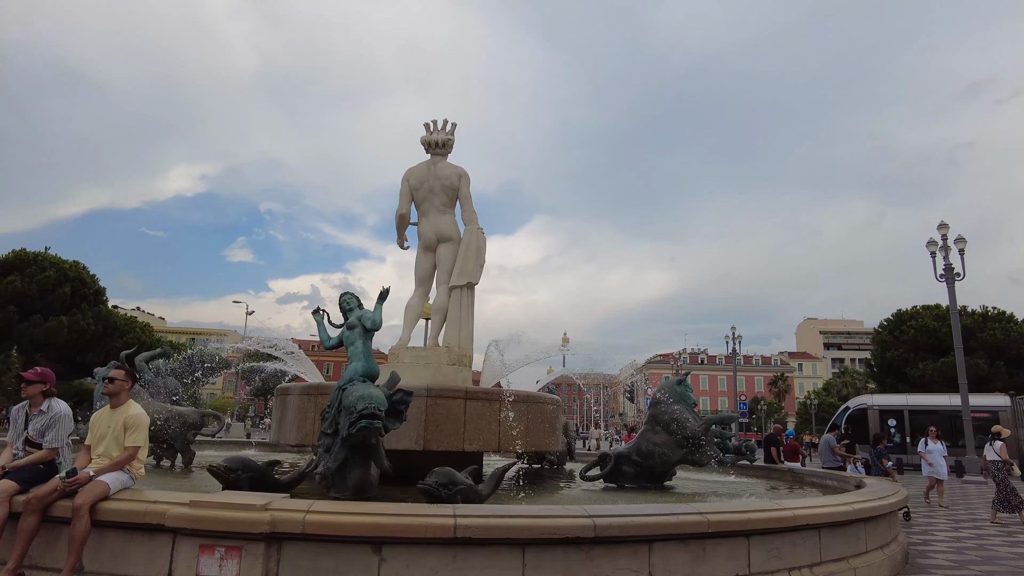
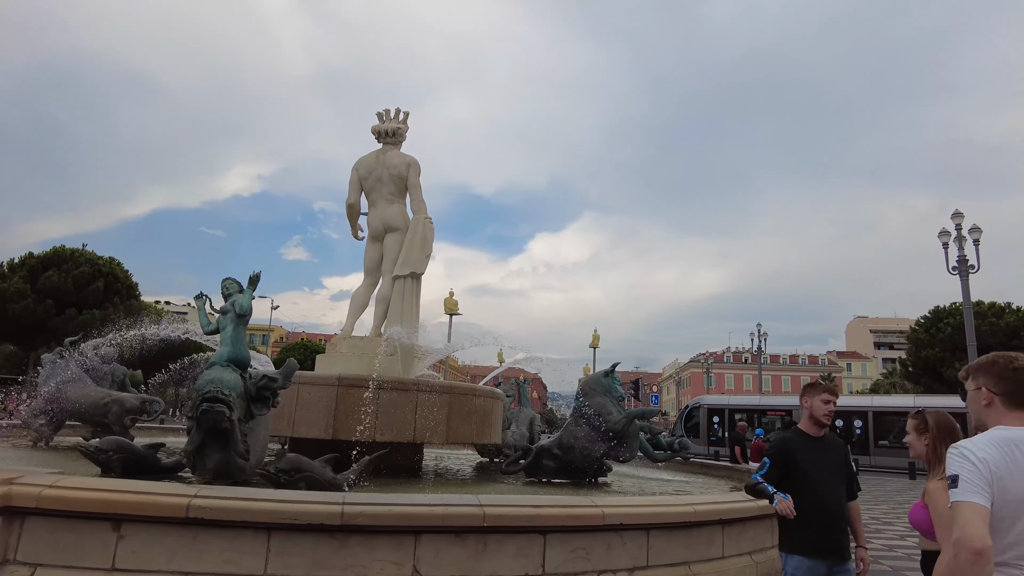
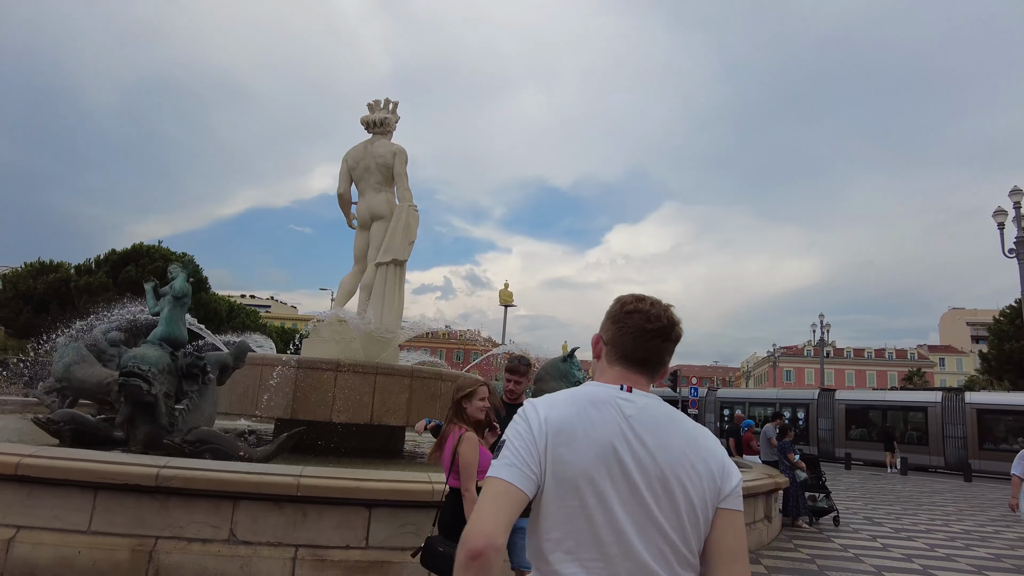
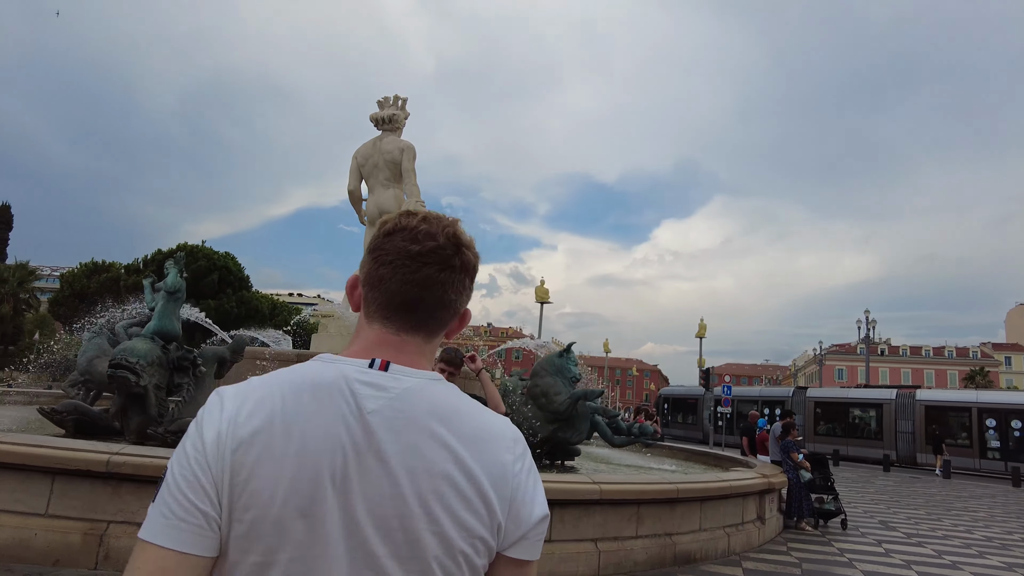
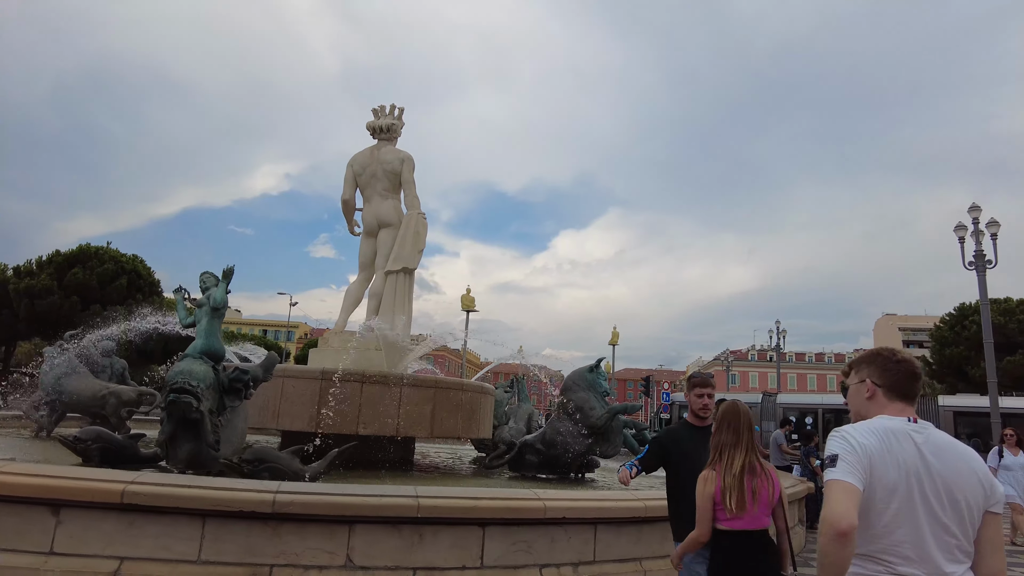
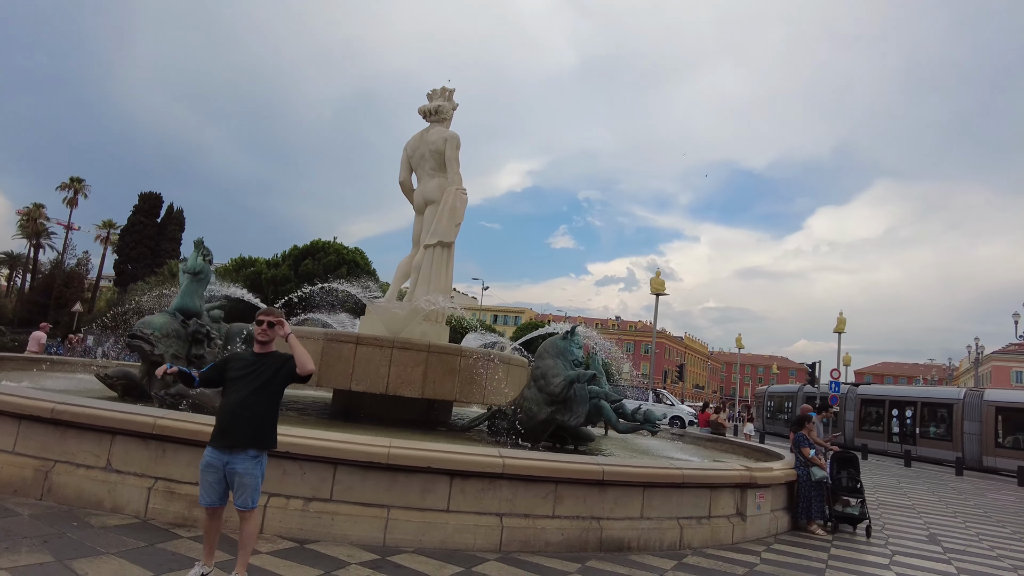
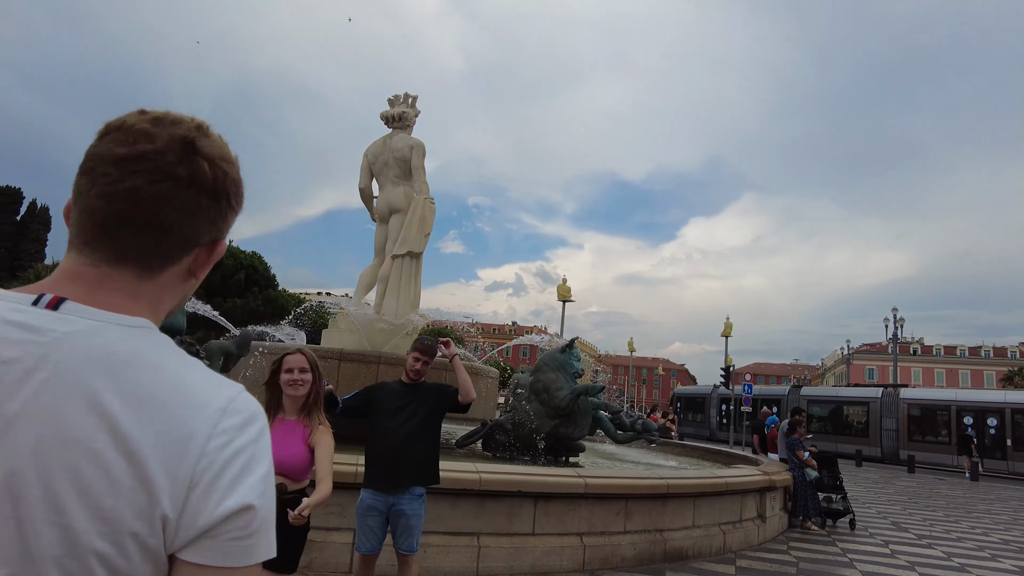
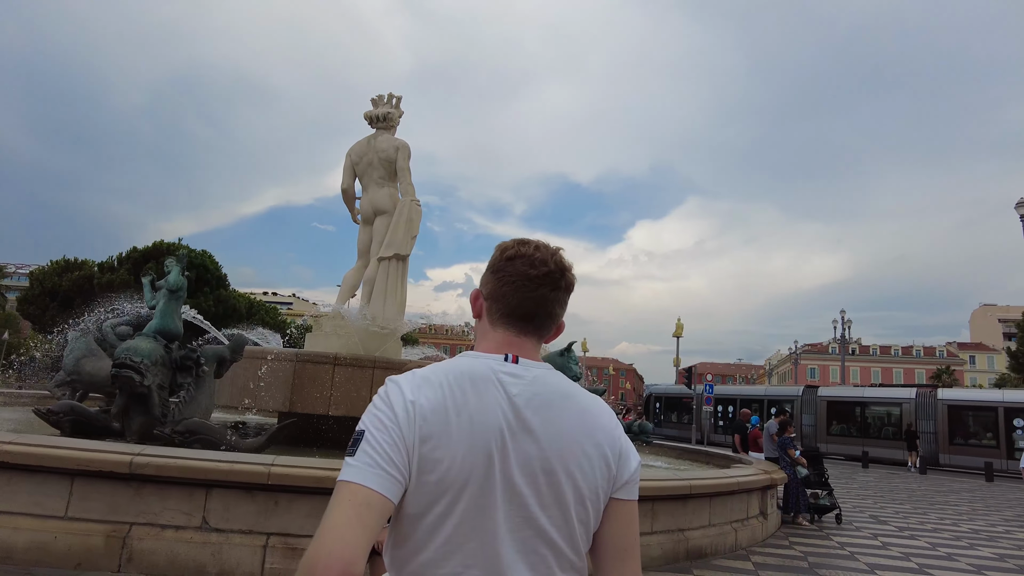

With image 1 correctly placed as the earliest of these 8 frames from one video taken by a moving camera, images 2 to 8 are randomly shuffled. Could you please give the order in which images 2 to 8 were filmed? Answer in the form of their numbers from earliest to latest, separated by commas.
2, 5, 3, 8, 4, 7, 6
